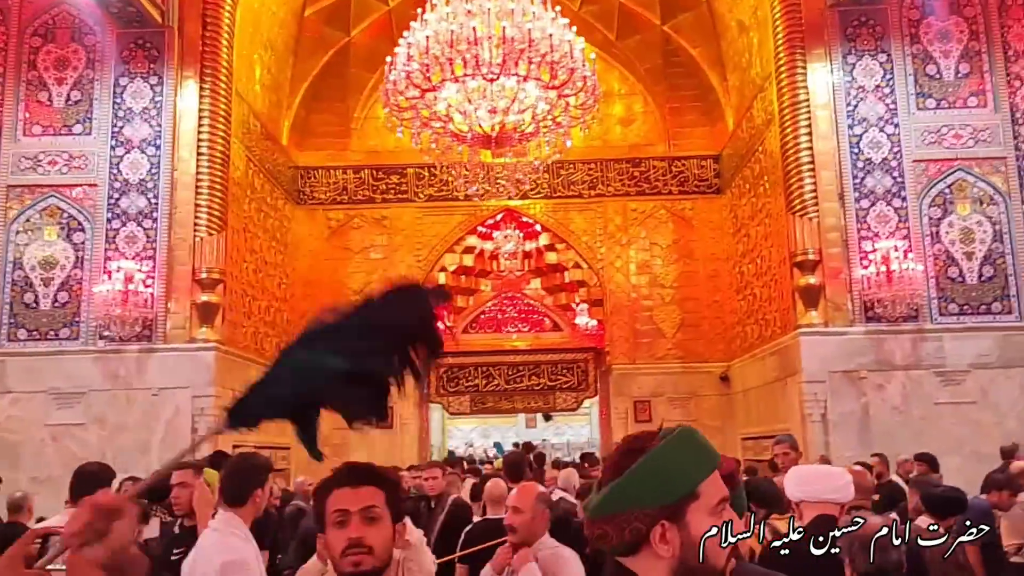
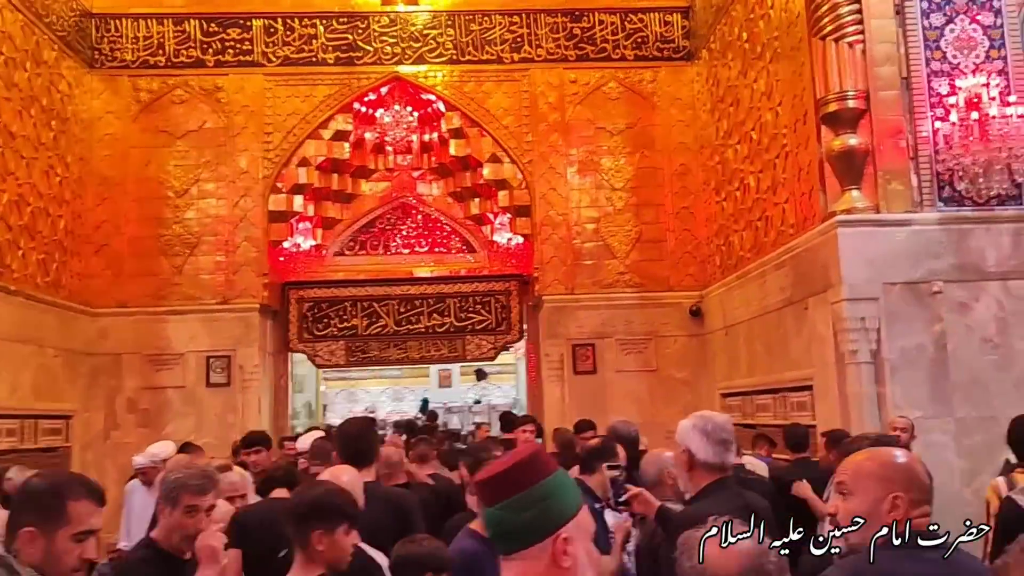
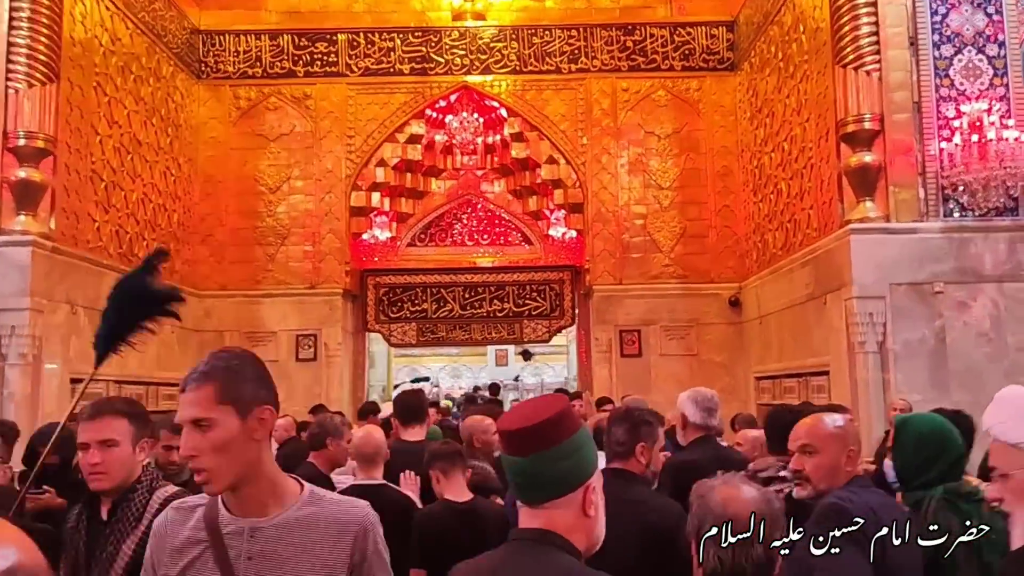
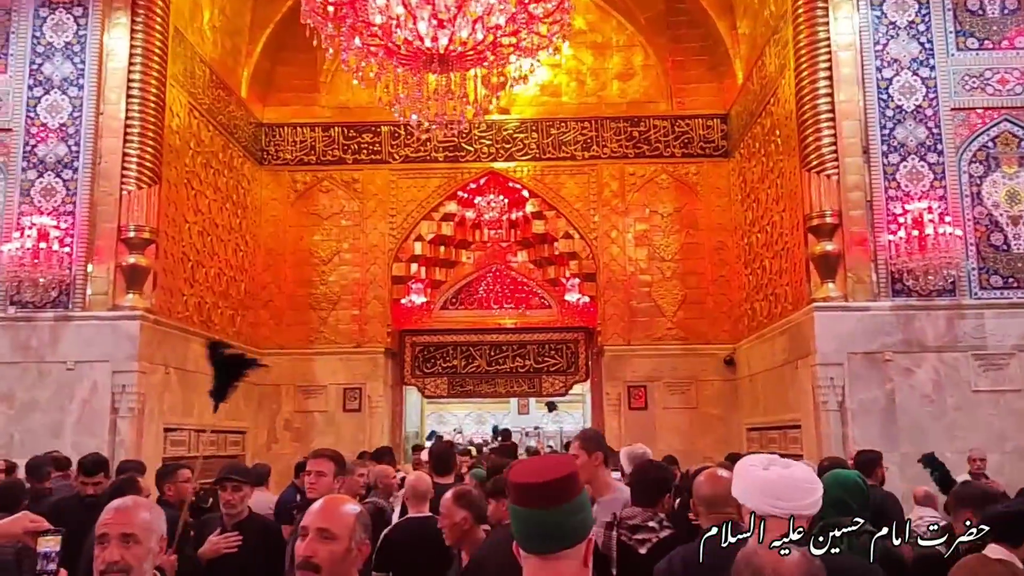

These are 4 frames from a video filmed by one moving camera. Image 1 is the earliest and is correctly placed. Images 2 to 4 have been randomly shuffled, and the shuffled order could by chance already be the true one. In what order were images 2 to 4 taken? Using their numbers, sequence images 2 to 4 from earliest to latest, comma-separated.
4, 3, 2
